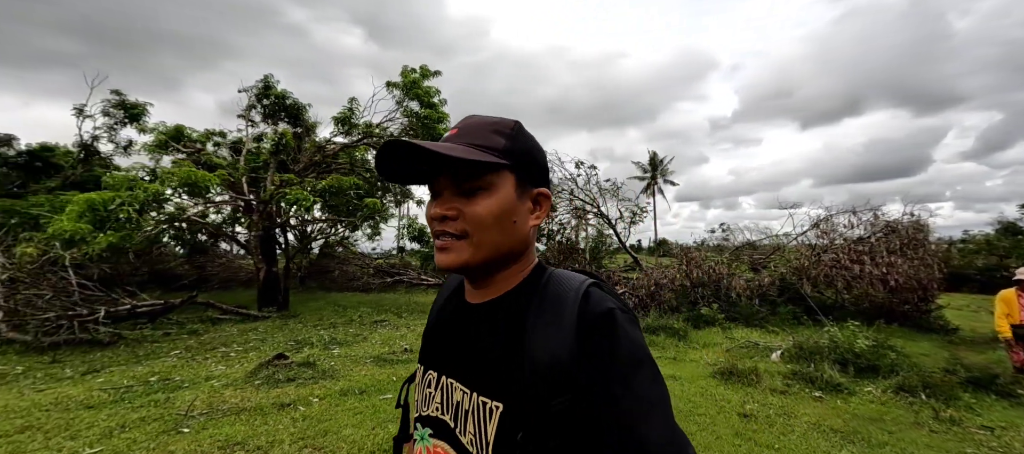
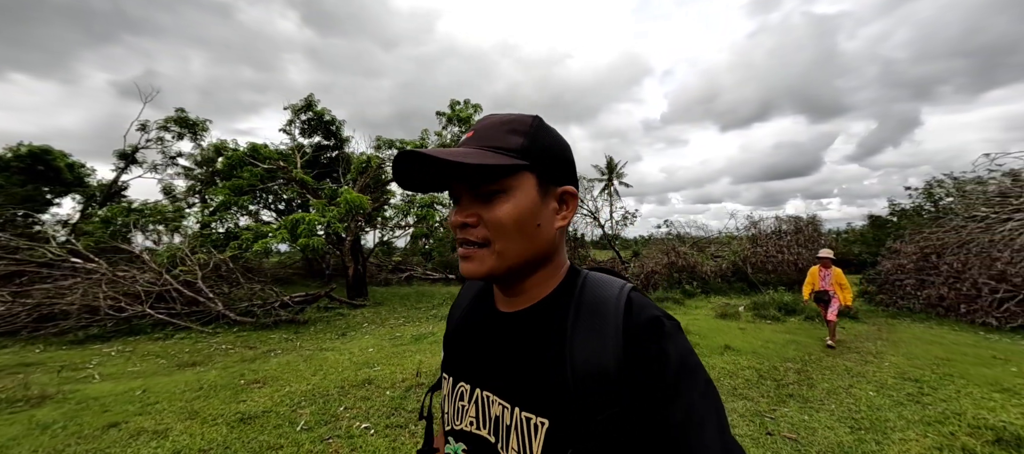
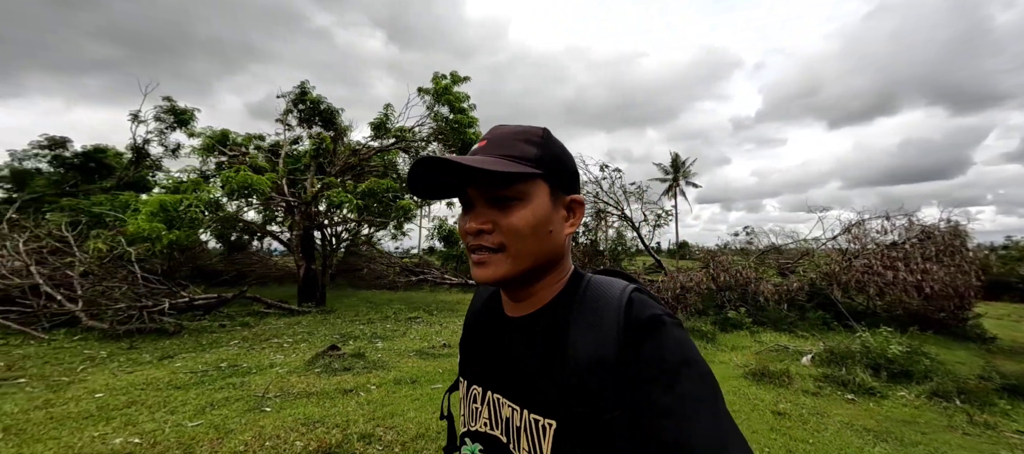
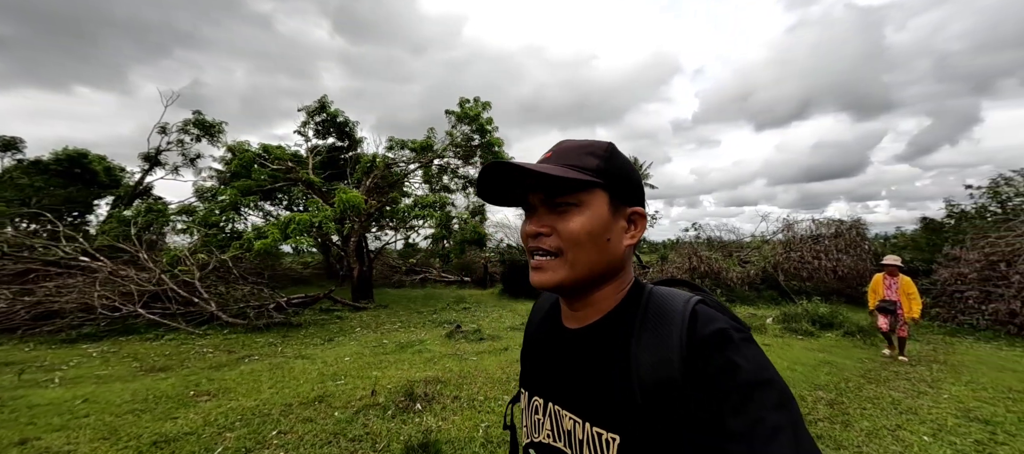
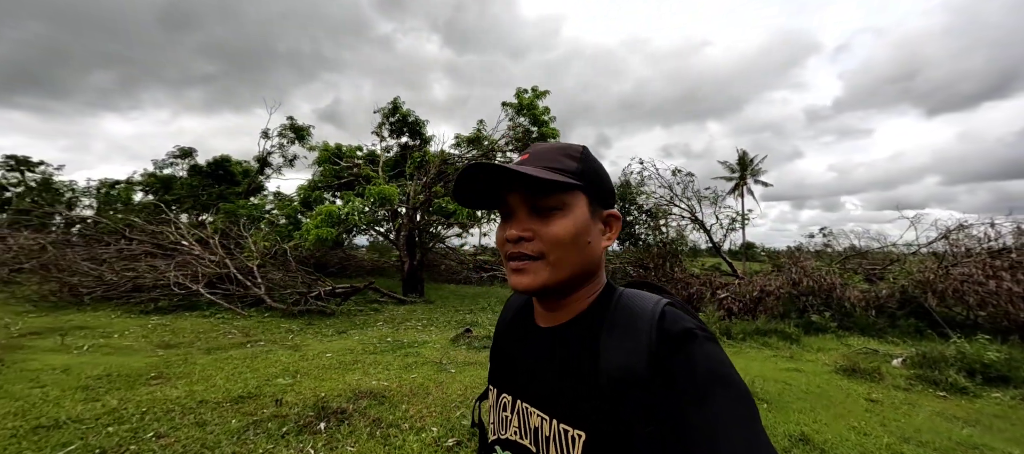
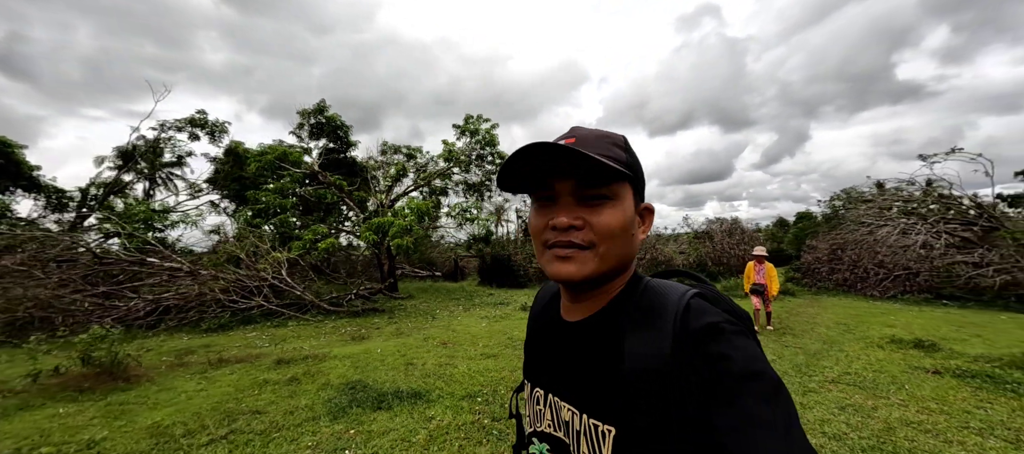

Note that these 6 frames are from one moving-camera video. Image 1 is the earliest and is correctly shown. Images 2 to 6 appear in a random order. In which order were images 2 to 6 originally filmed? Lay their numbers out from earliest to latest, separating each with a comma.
3, 5, 4, 2, 6
